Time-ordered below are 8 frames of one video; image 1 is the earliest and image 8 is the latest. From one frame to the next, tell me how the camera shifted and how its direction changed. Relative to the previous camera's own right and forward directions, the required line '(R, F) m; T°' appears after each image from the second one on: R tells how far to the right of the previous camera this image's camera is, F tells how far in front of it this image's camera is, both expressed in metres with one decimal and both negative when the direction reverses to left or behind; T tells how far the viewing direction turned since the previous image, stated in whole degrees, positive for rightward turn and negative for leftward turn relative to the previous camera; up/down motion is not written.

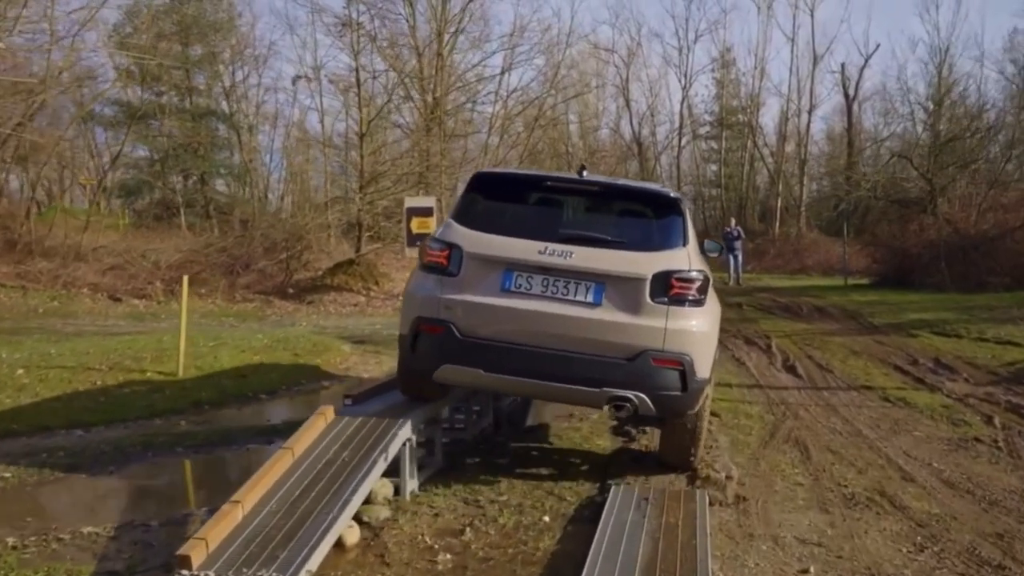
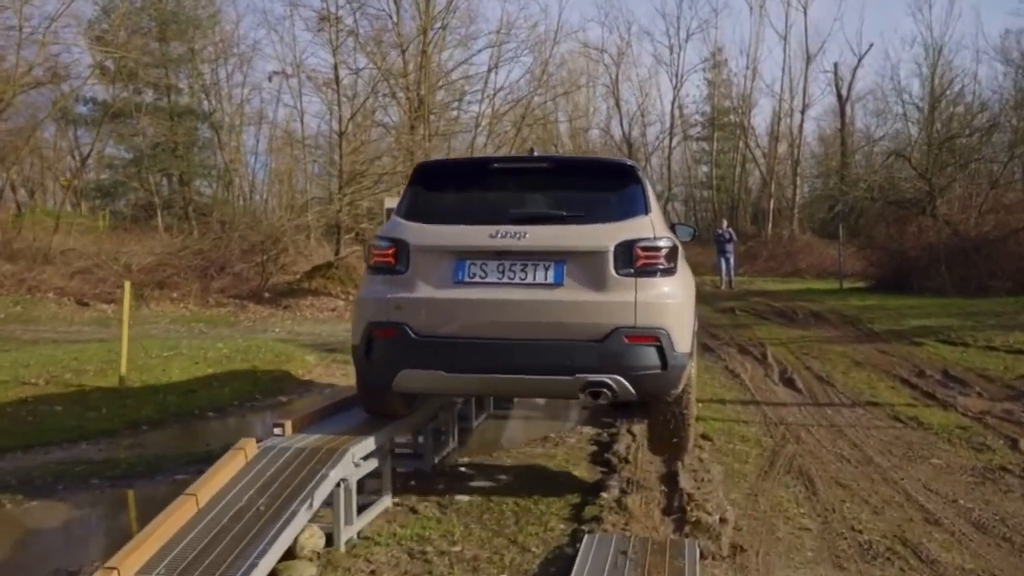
(+0.2, +0.8) m; +1°
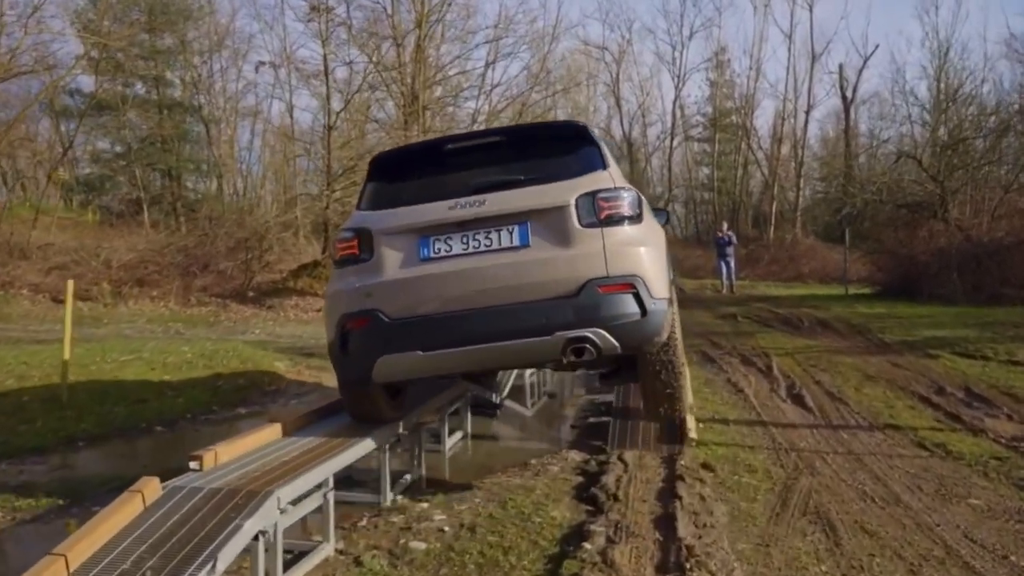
(+0.1, +0.8) m; 0°
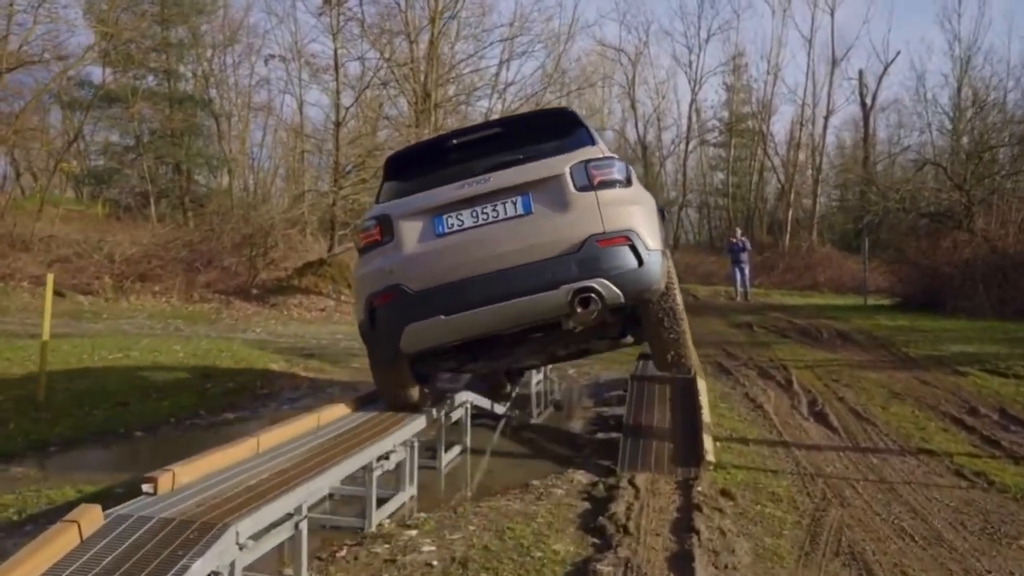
(0.0, +0.5) m; -1°
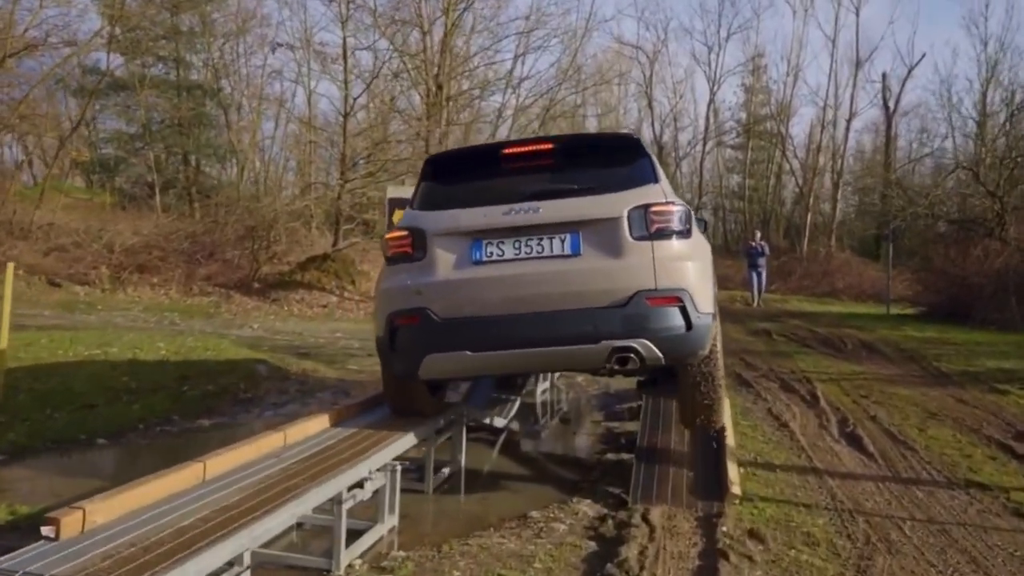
(+0.1, +0.7) m; -1°
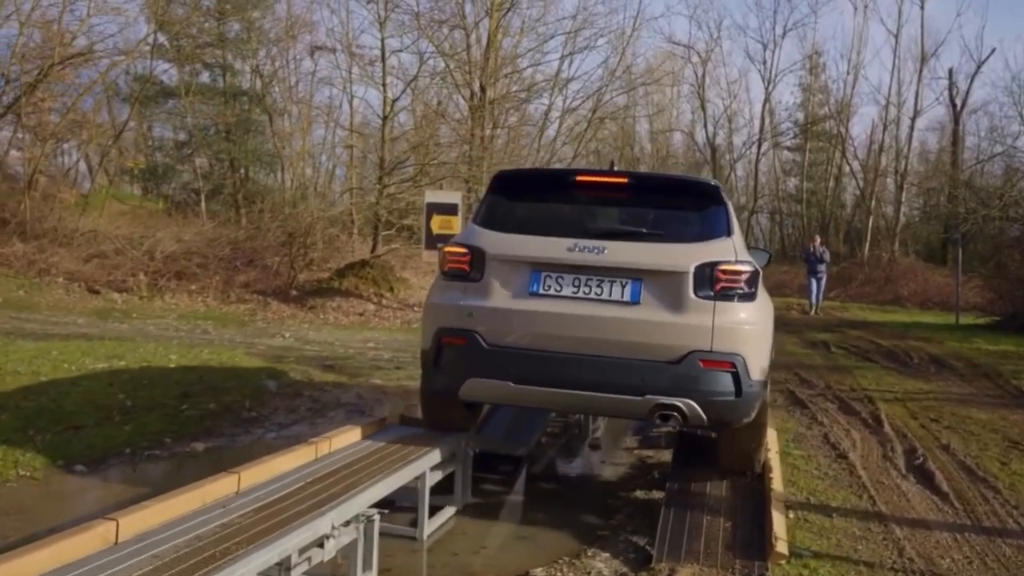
(+0.2, +0.8) m; -3°
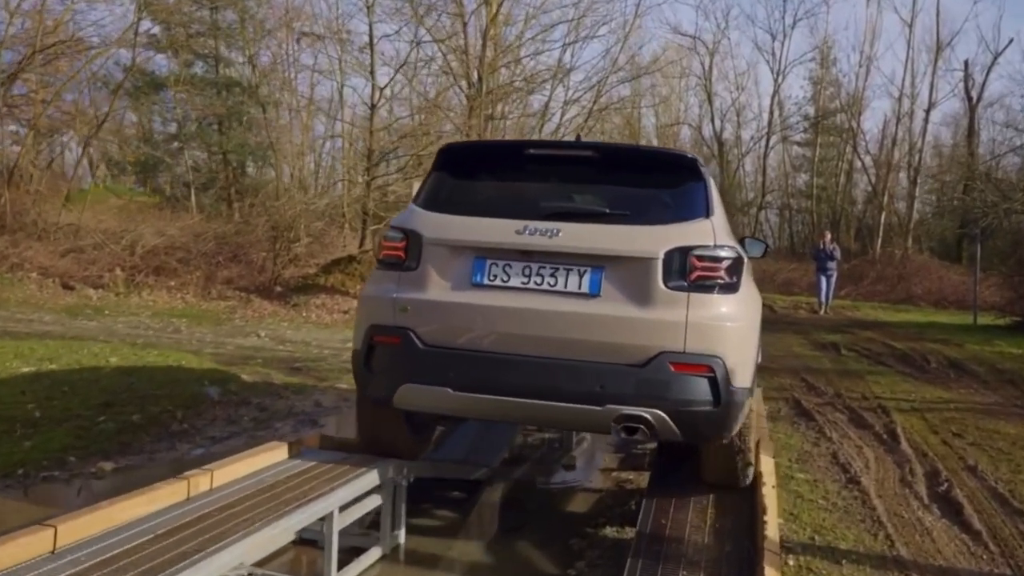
(+0.3, +0.9) m; -1°
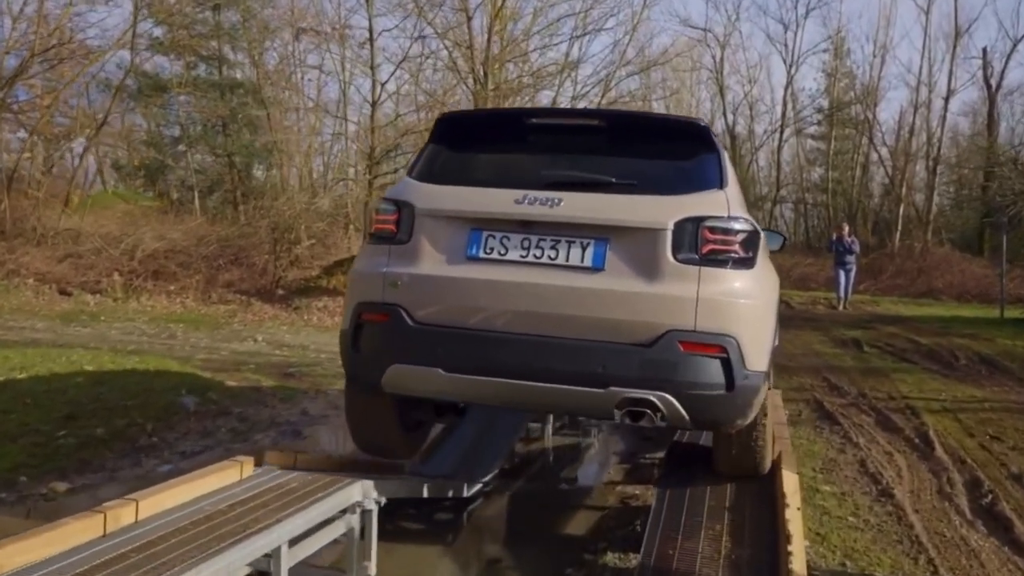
(+0.1, +0.6) m; -1°
